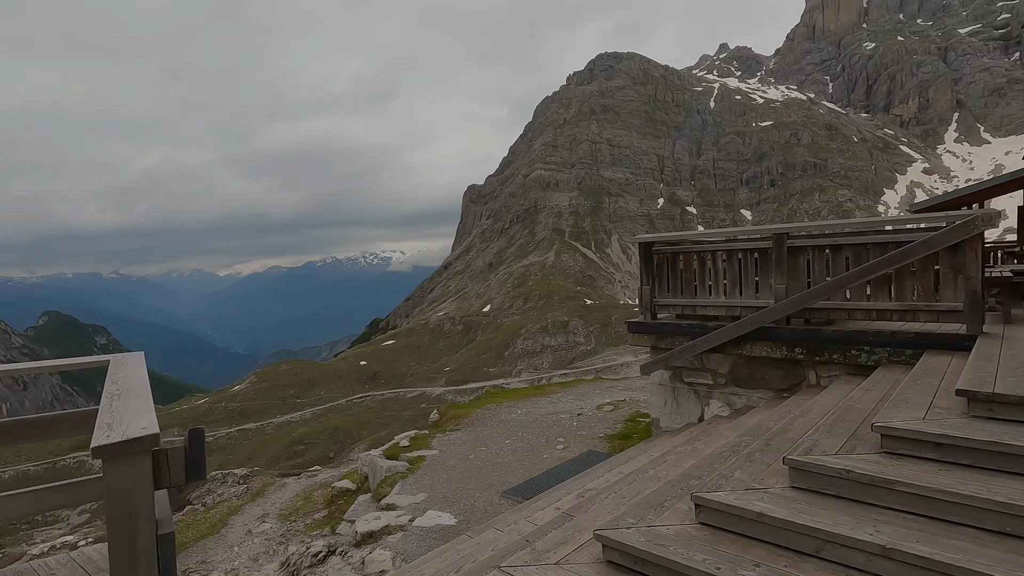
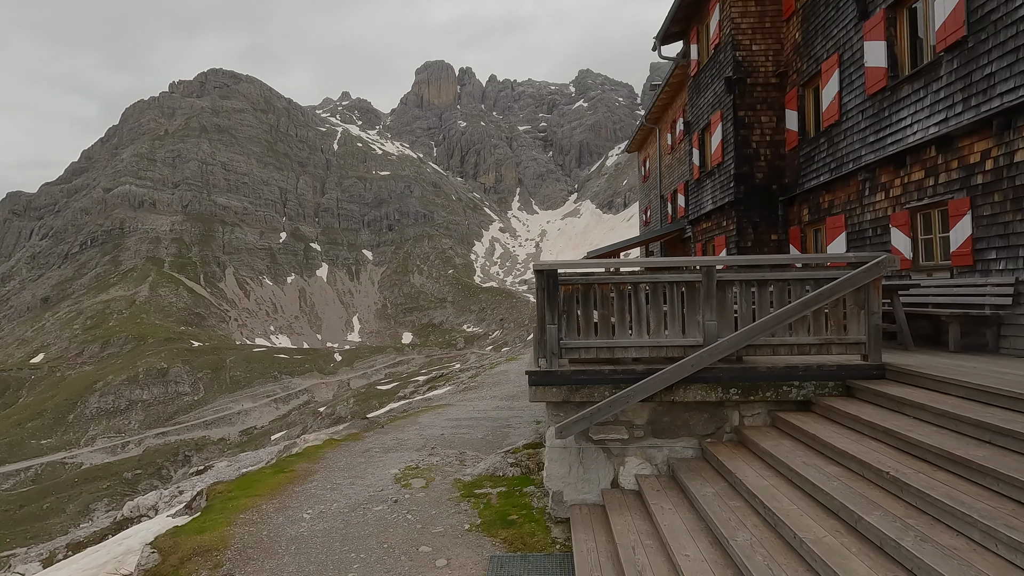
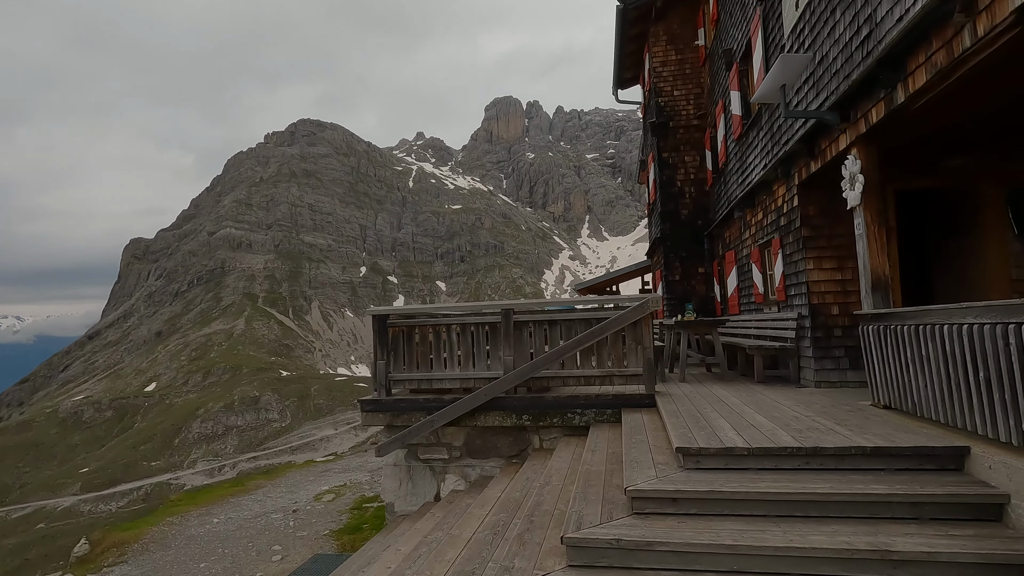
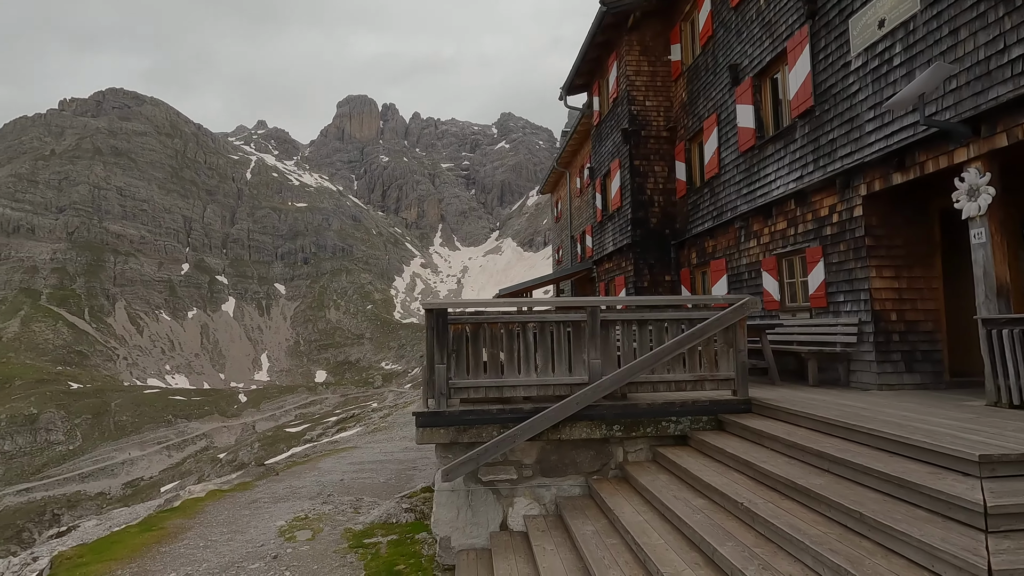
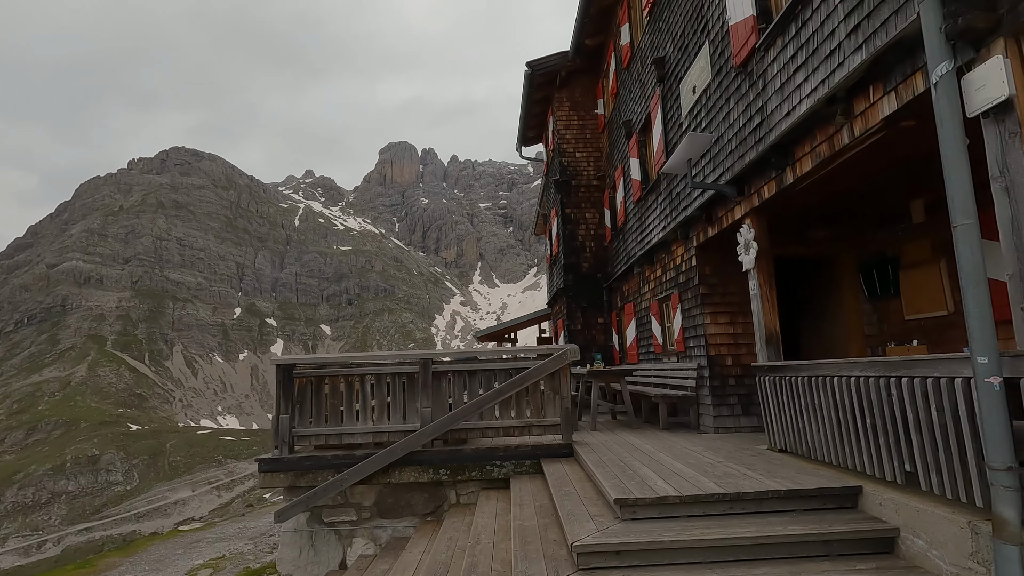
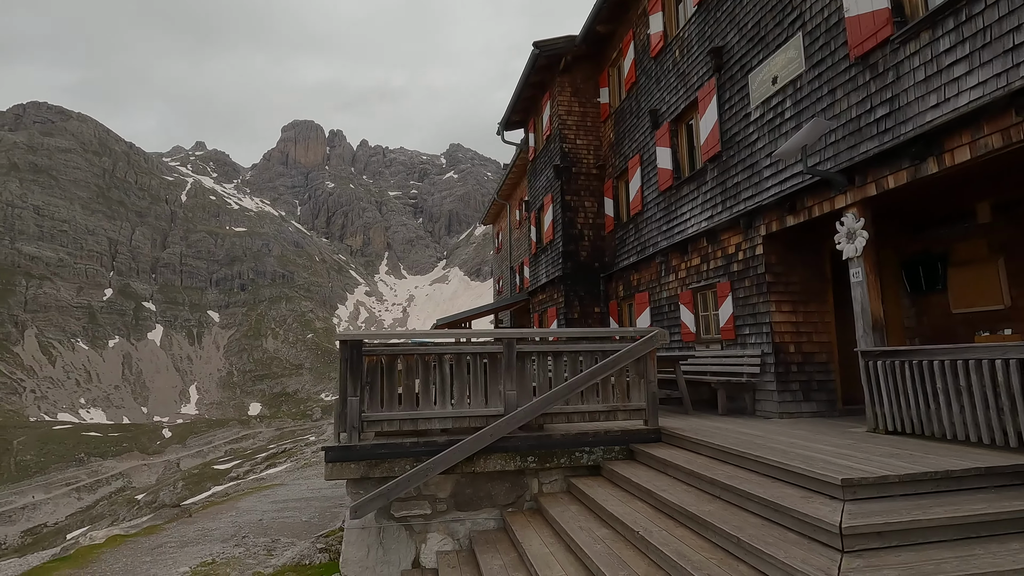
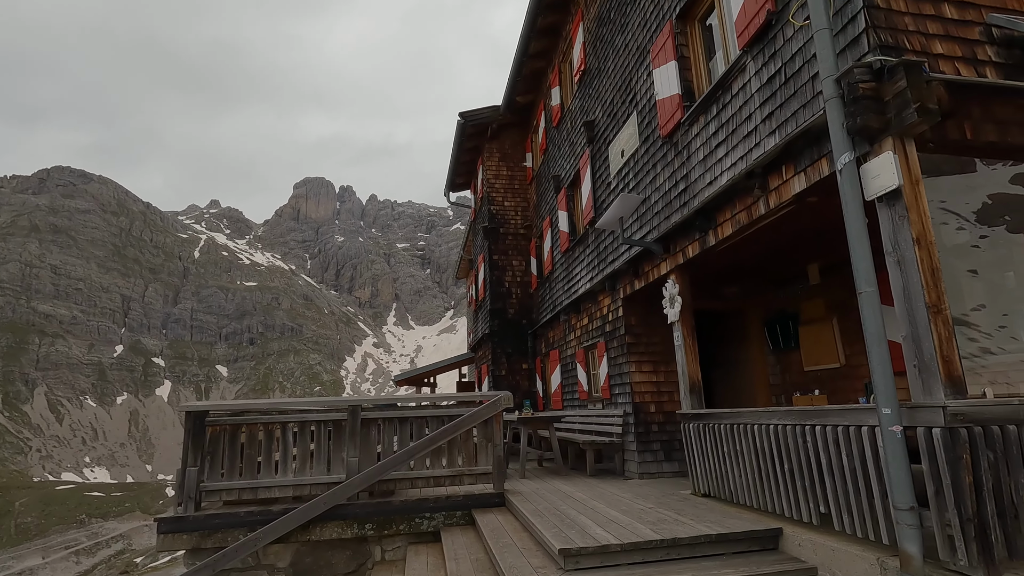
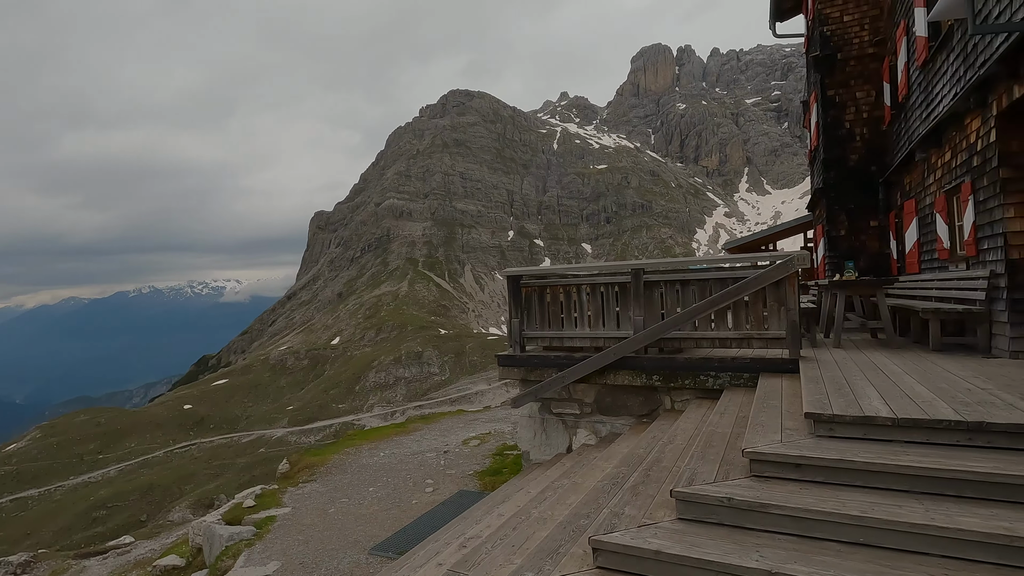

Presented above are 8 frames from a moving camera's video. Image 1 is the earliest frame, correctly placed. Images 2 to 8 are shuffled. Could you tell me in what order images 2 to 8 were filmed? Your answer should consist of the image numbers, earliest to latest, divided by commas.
8, 3, 5, 7, 6, 4, 2
